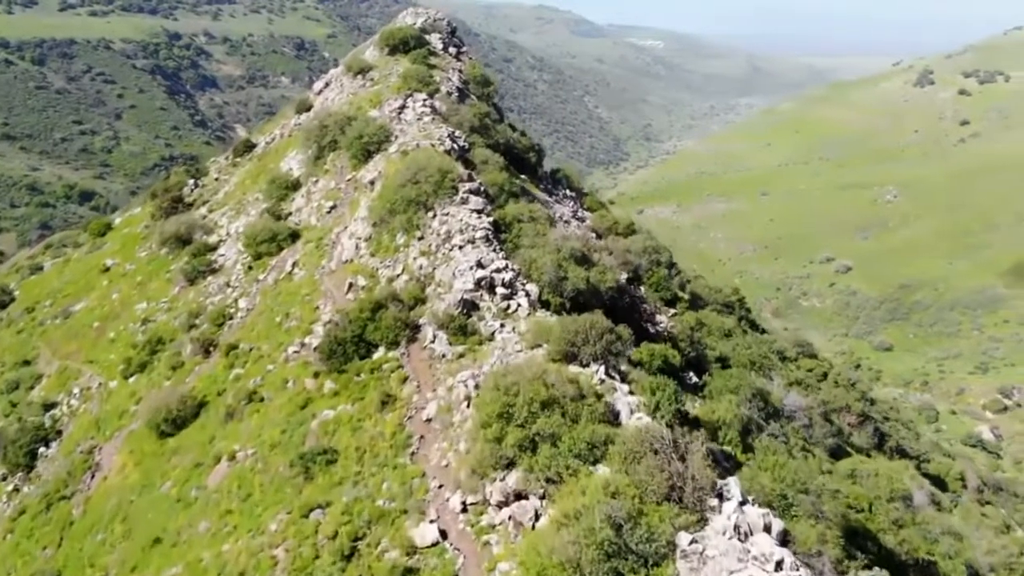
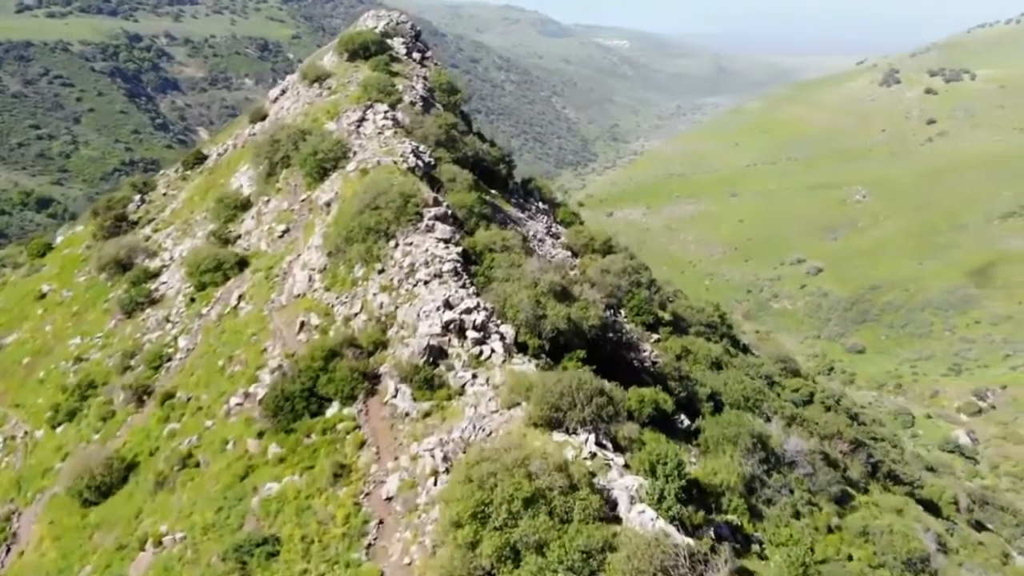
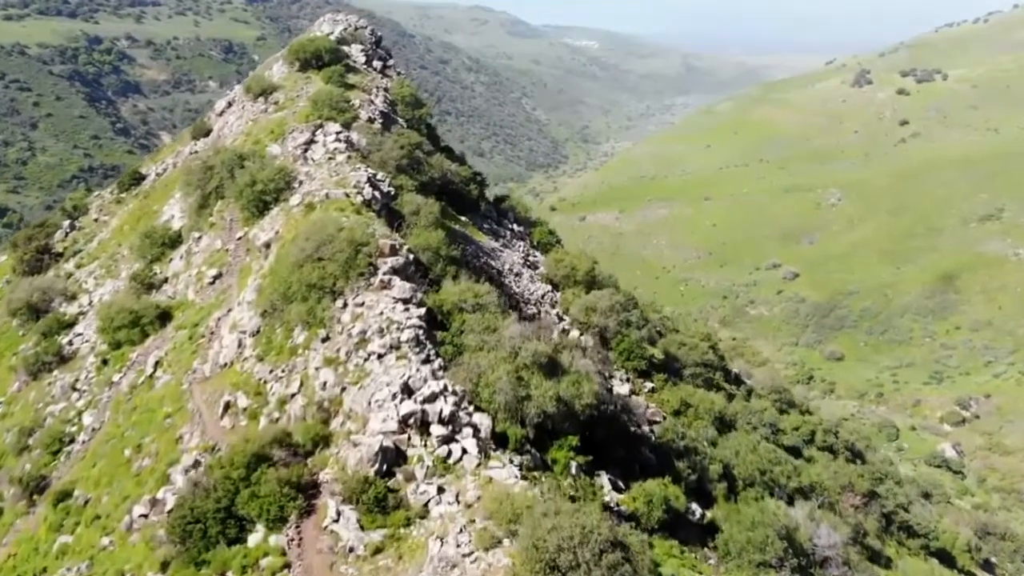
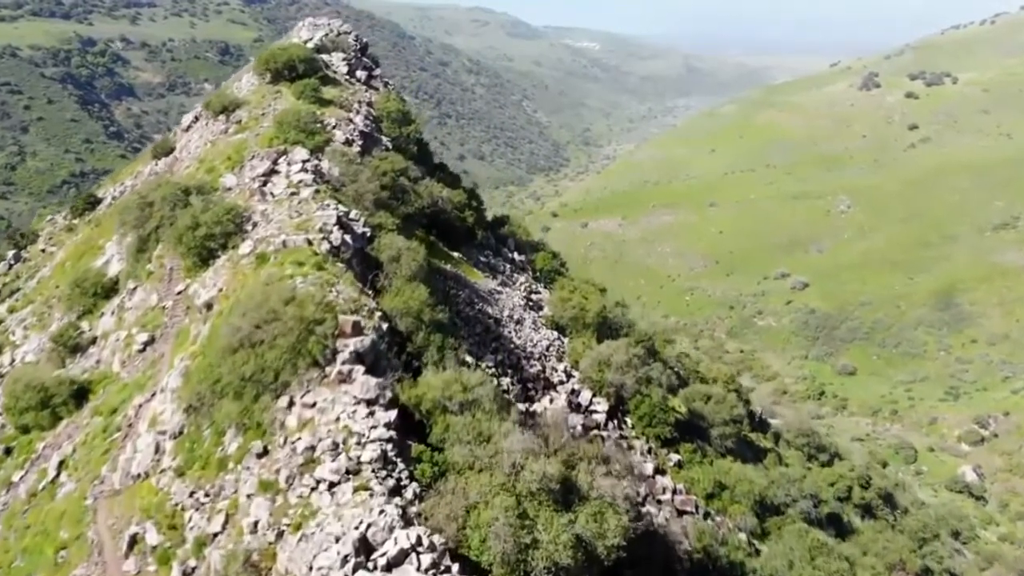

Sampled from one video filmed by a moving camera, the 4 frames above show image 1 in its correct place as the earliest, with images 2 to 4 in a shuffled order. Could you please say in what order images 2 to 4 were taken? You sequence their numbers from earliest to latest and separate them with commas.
2, 3, 4
